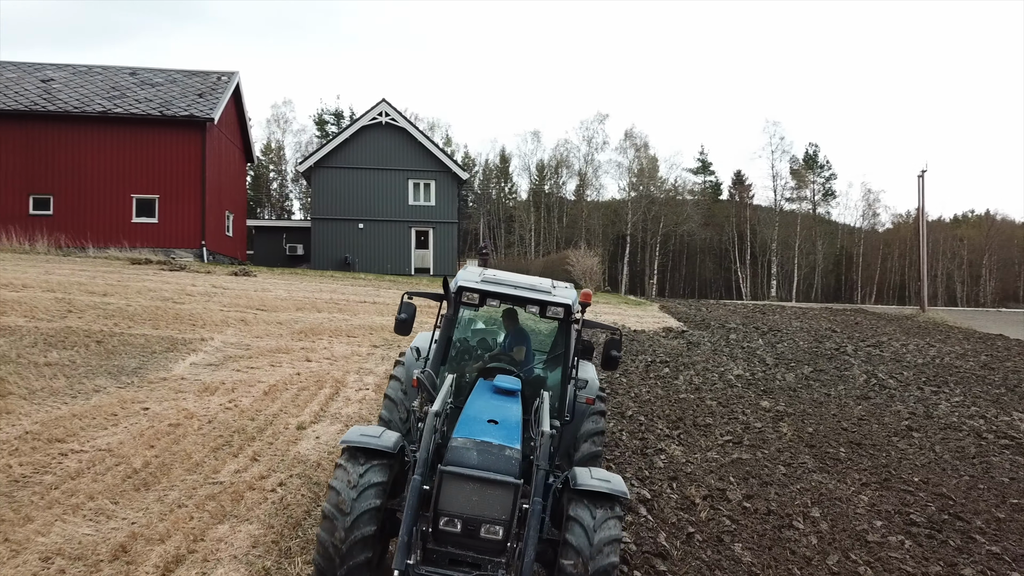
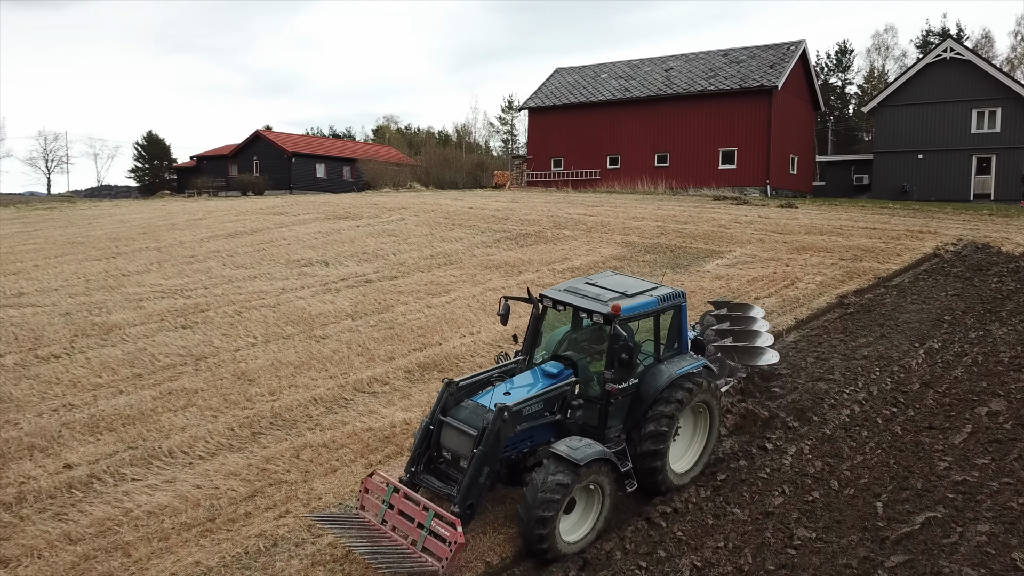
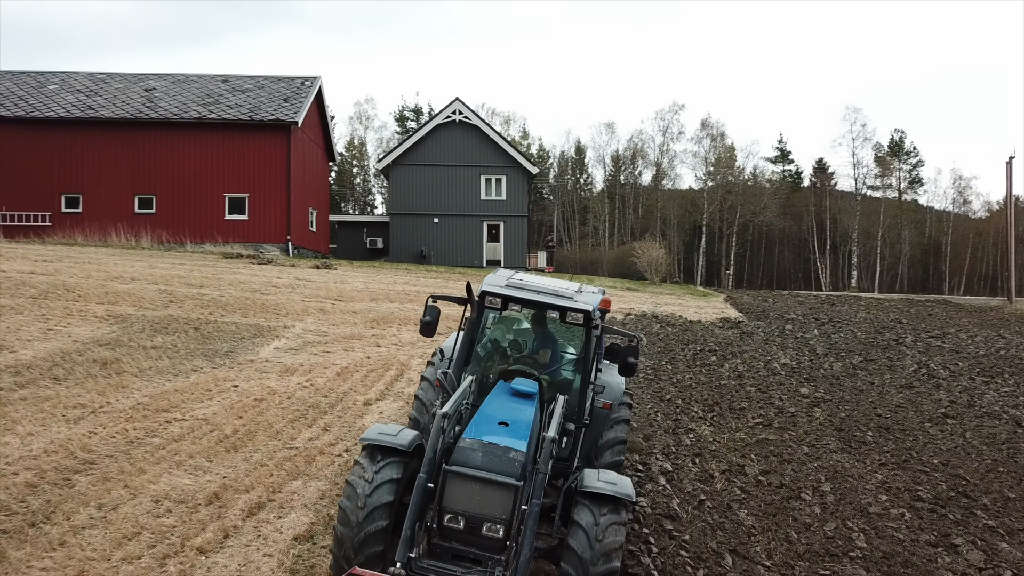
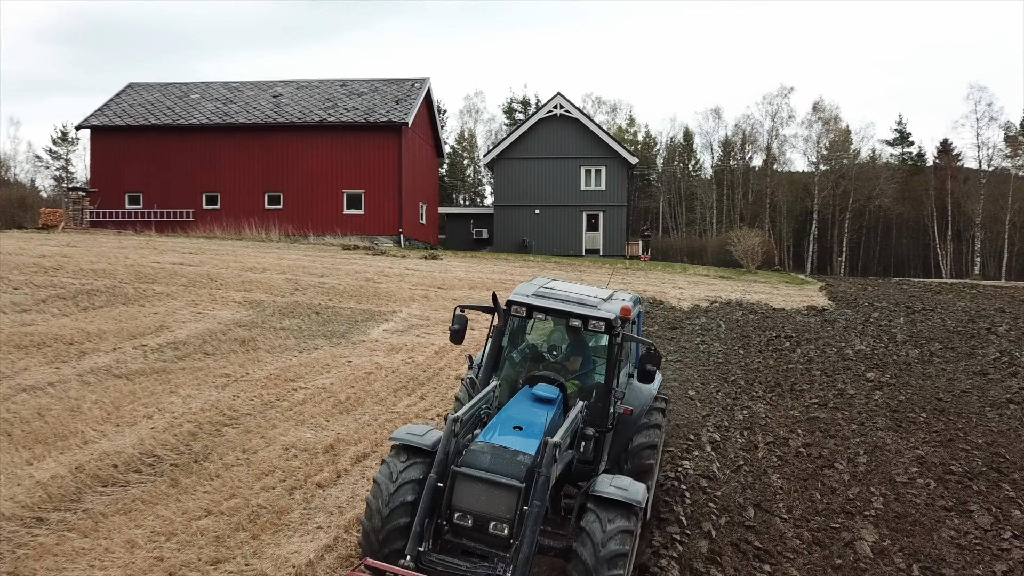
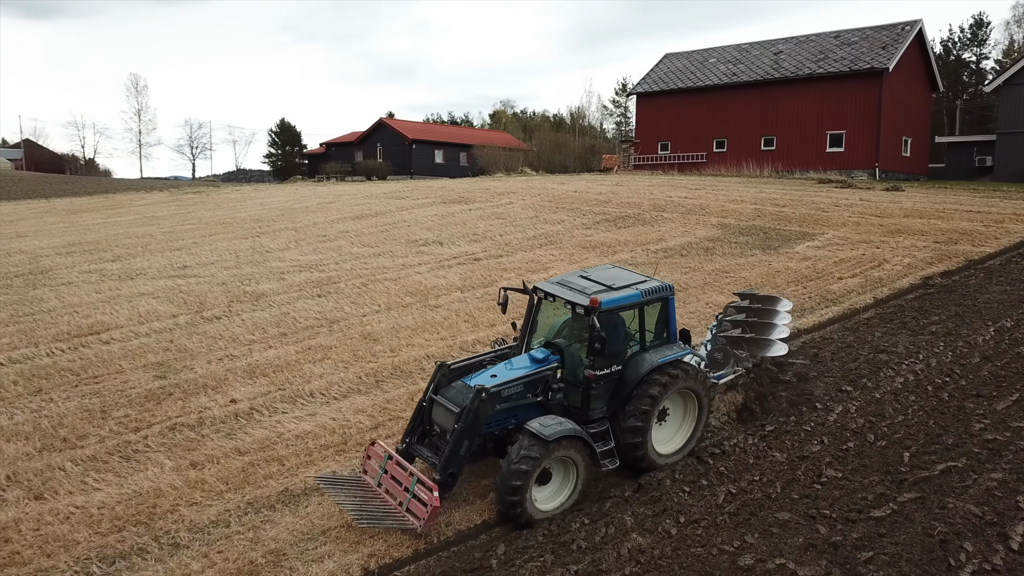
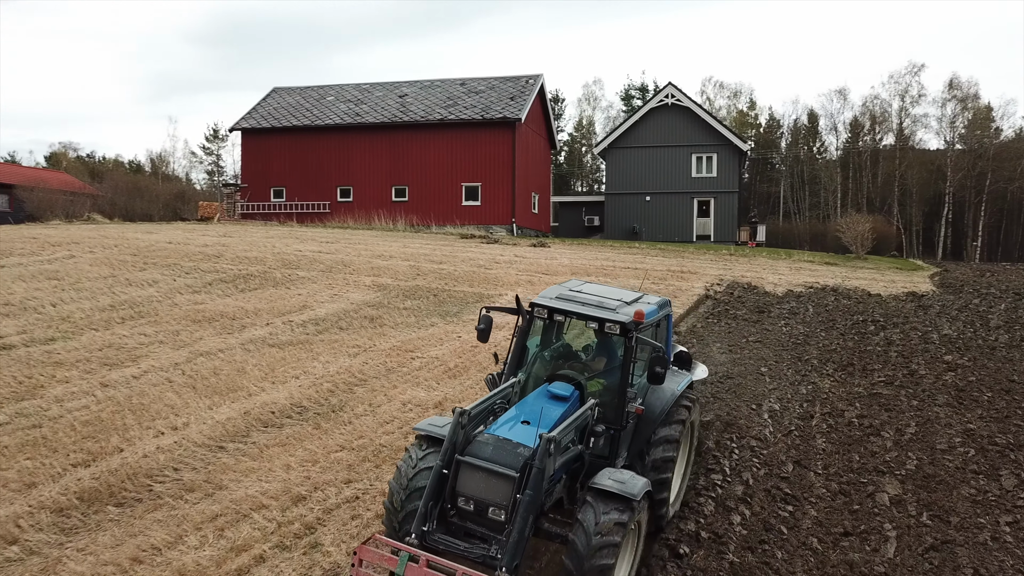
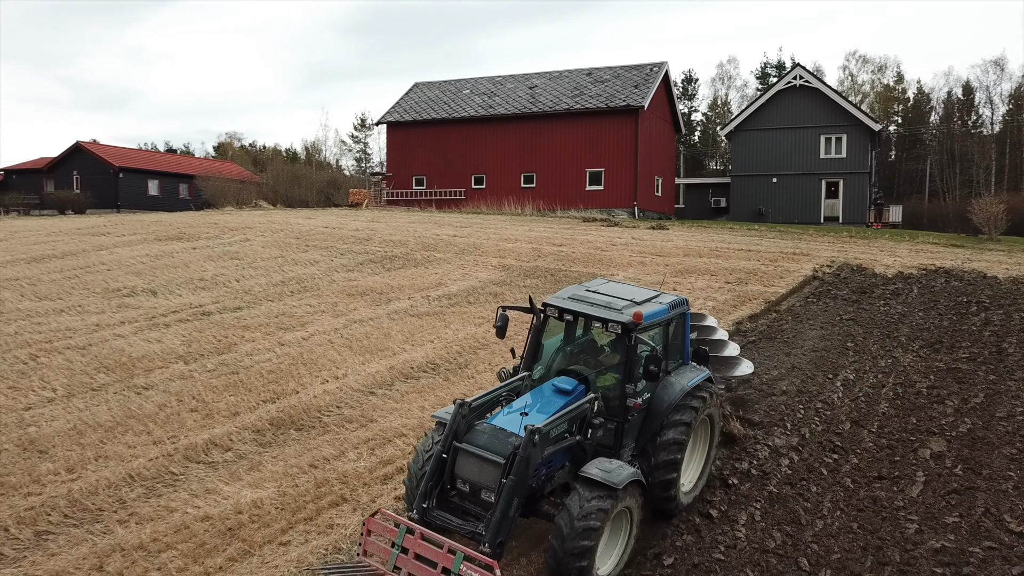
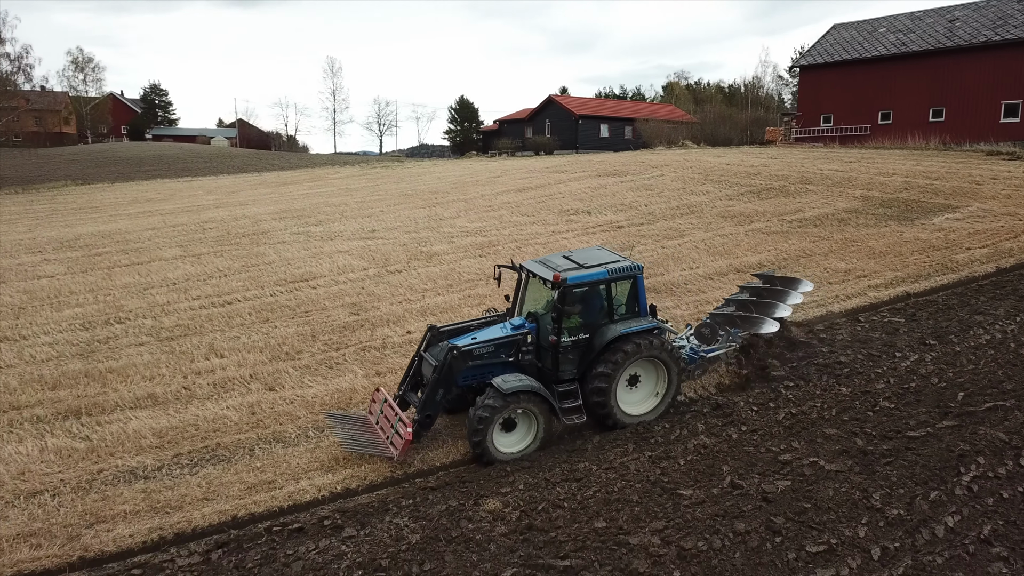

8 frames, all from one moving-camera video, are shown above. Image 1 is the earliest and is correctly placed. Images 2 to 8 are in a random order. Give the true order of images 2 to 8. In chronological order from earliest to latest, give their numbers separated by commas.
3, 4, 6, 7, 2, 5, 8
